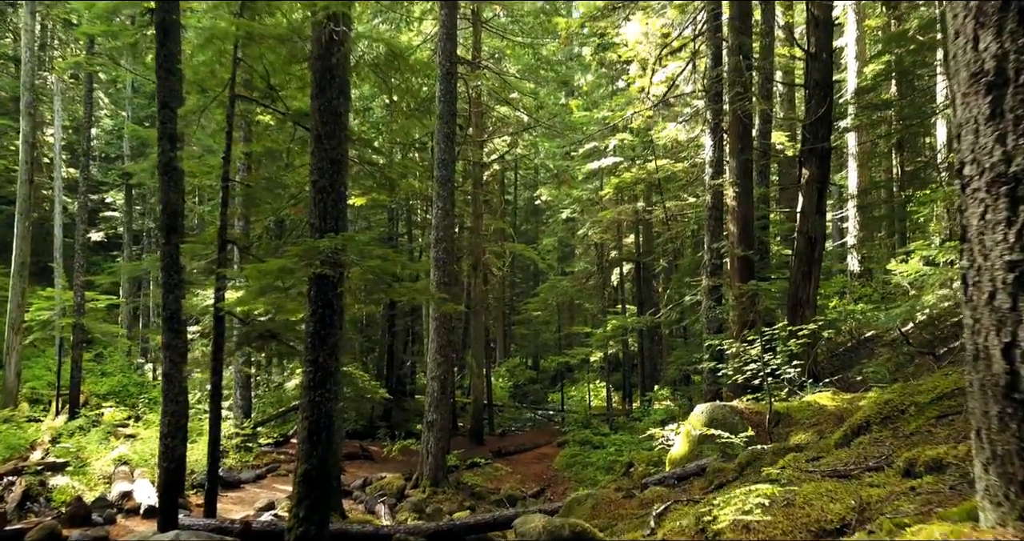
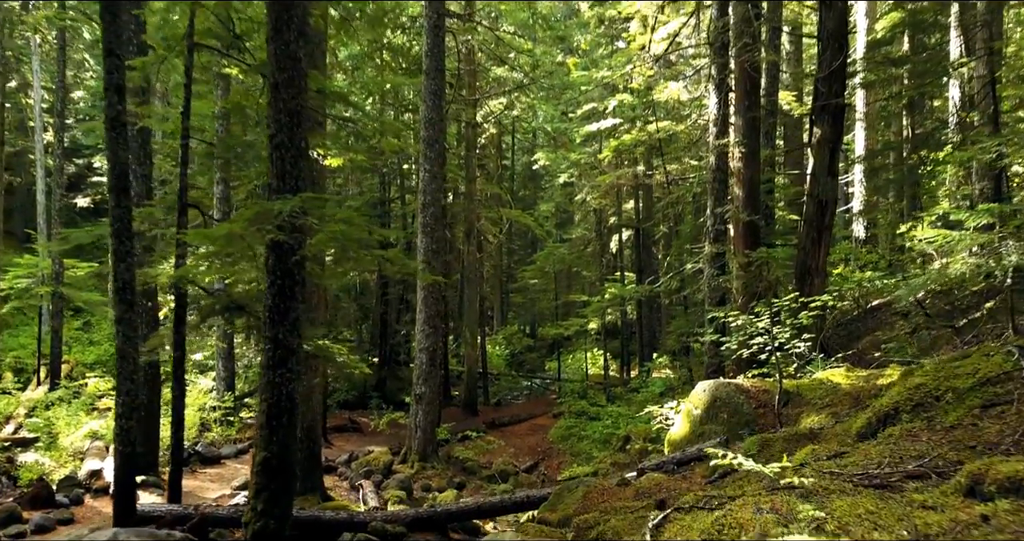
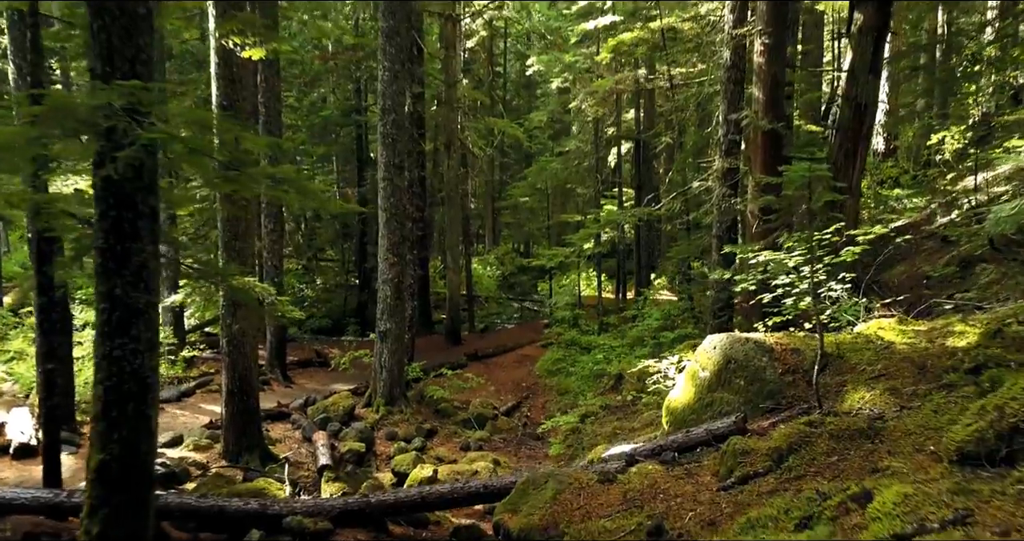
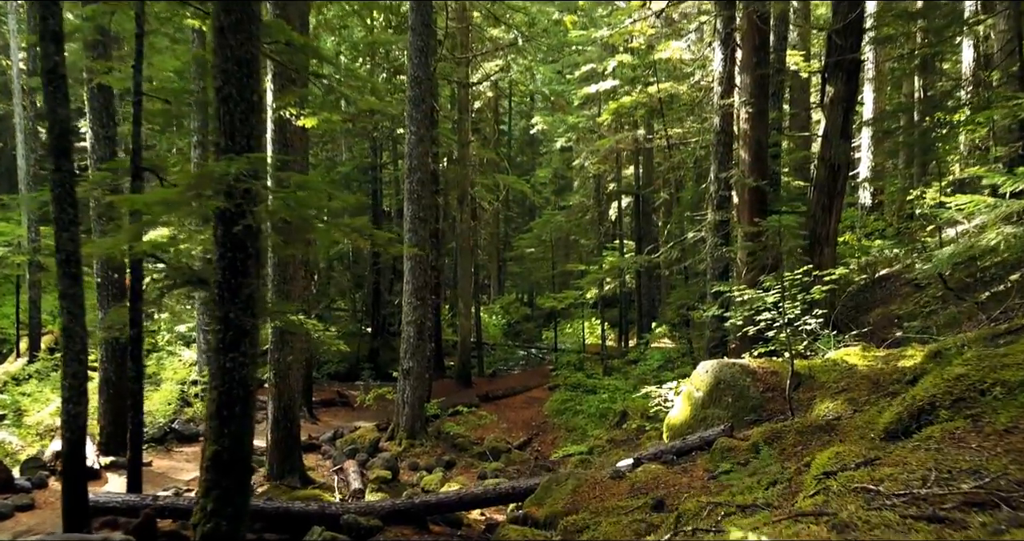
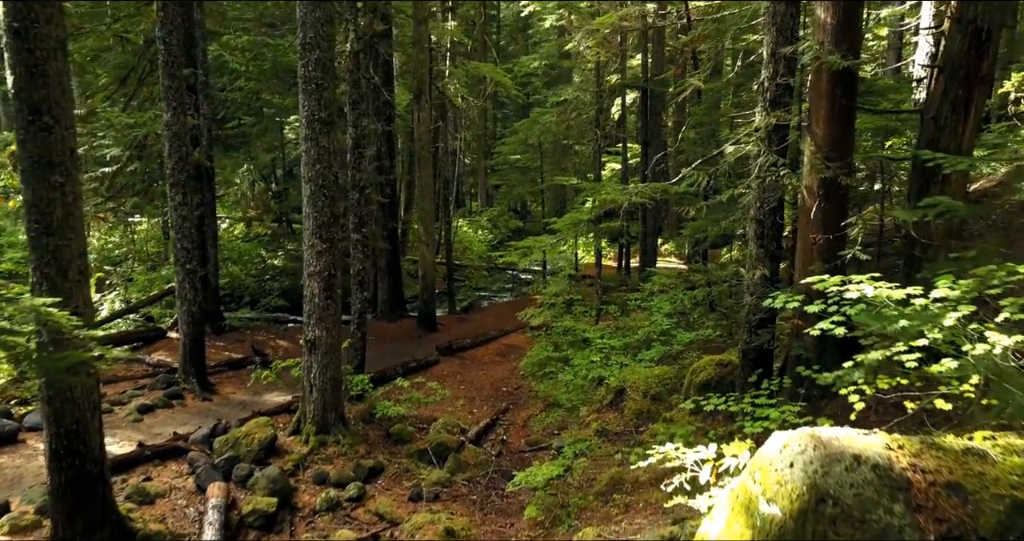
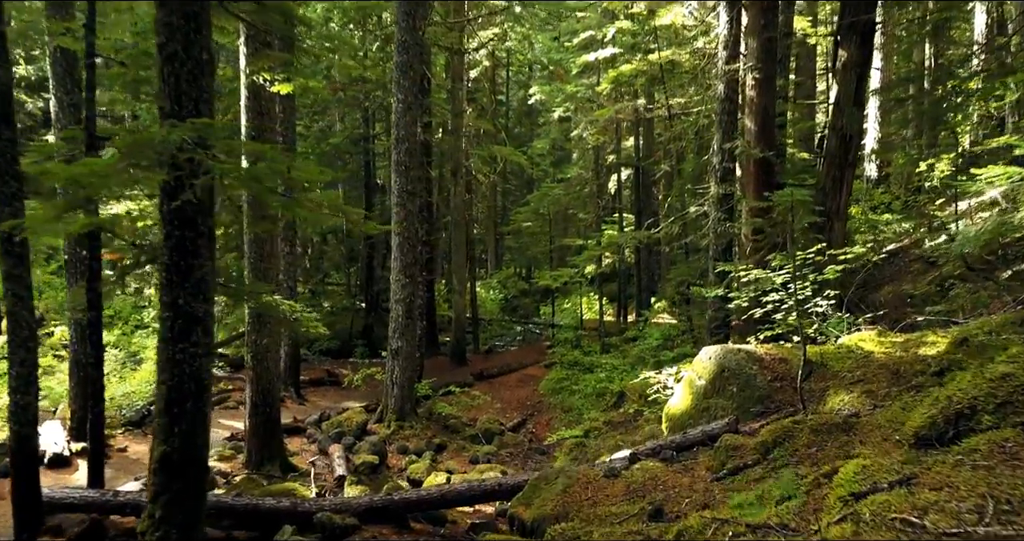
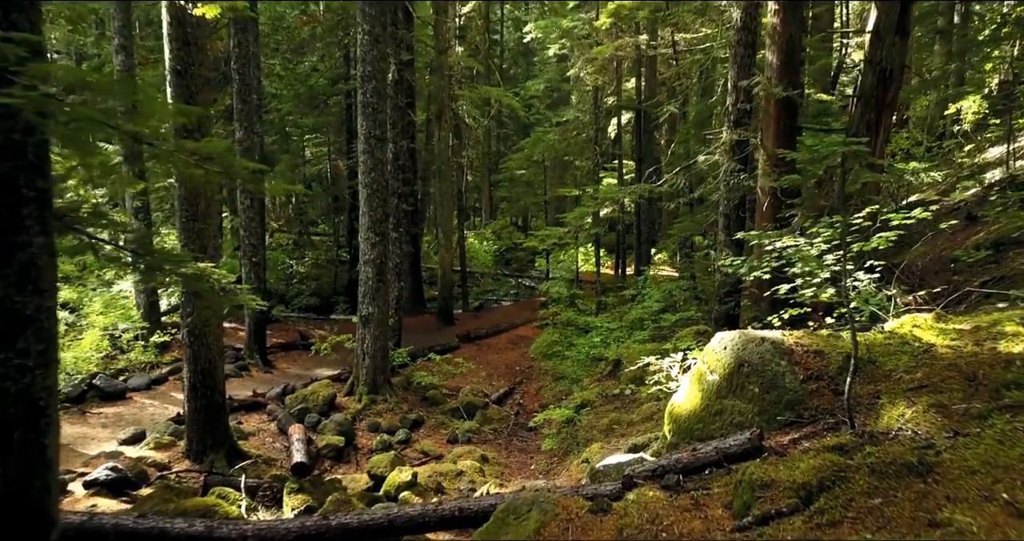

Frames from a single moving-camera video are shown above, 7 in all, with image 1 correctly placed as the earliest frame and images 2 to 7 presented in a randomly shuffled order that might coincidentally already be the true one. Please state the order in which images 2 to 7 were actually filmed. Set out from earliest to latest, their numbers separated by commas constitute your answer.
2, 4, 6, 3, 7, 5
